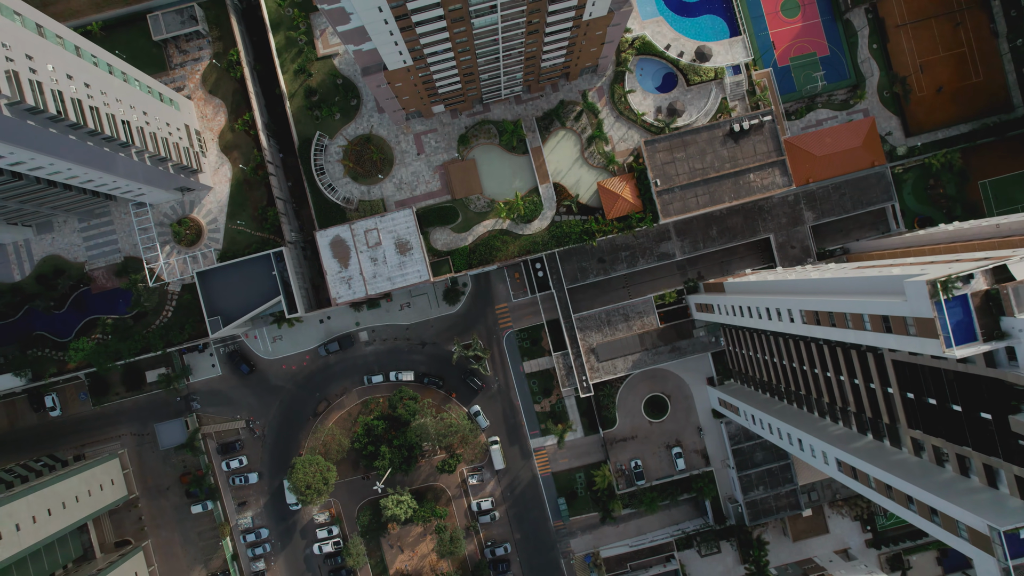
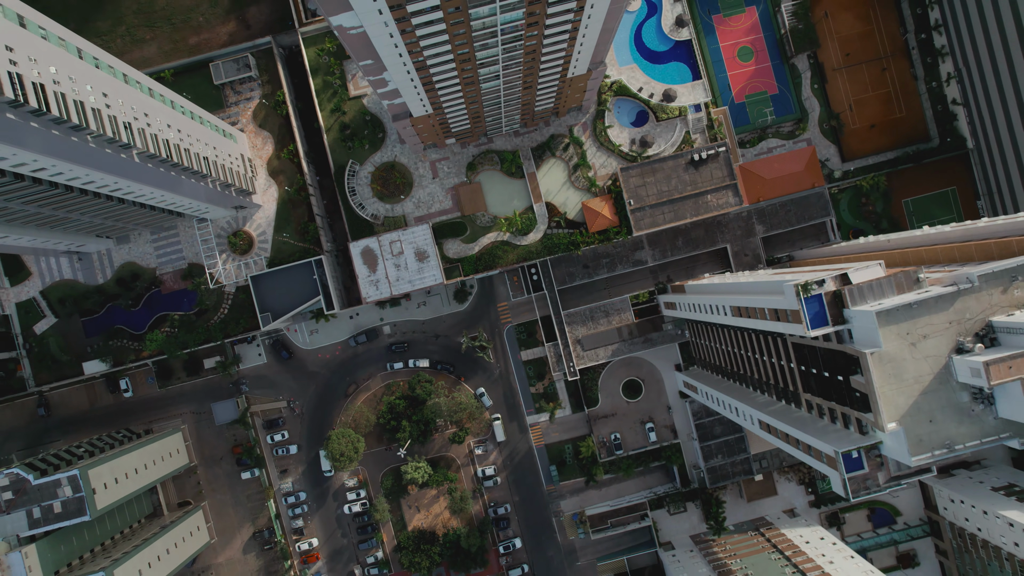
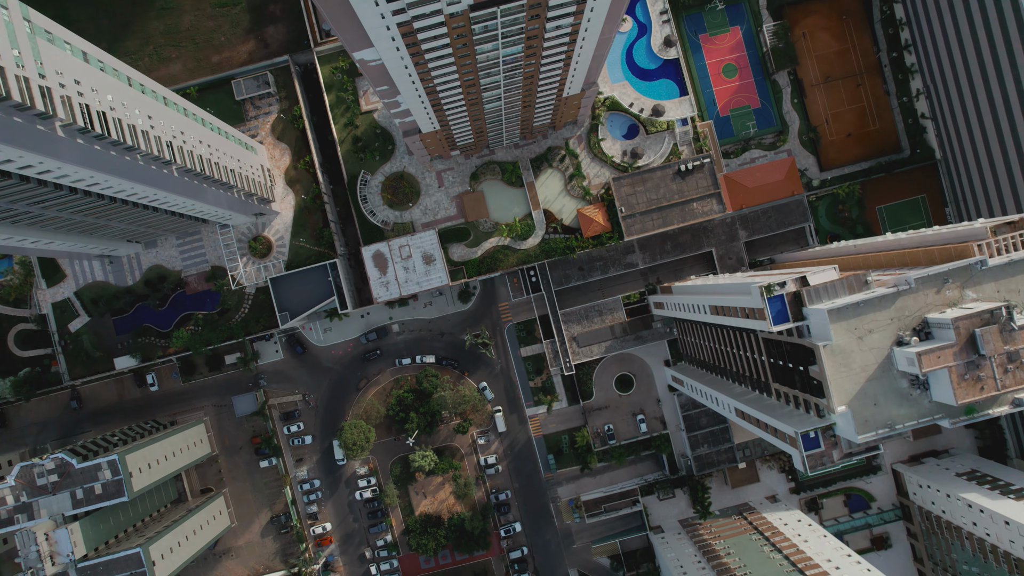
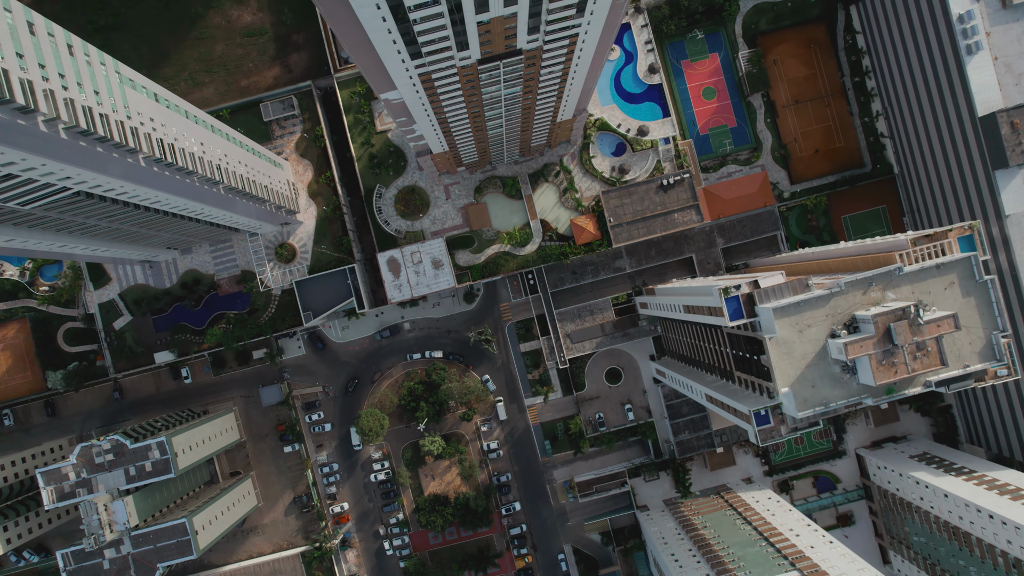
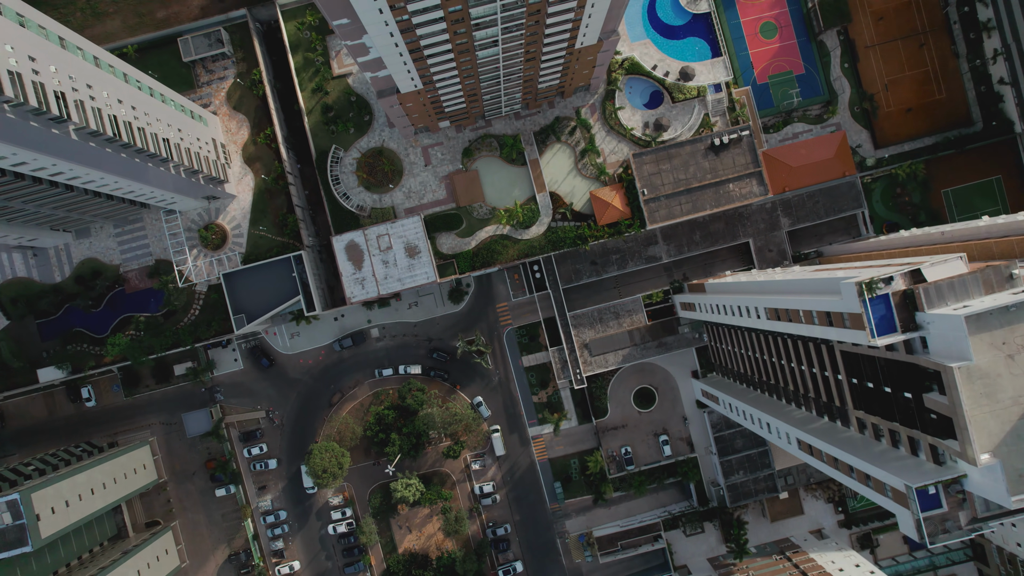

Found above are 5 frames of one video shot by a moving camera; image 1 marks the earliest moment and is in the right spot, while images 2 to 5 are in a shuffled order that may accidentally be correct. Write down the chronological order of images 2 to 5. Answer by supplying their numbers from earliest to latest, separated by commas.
5, 2, 3, 4
